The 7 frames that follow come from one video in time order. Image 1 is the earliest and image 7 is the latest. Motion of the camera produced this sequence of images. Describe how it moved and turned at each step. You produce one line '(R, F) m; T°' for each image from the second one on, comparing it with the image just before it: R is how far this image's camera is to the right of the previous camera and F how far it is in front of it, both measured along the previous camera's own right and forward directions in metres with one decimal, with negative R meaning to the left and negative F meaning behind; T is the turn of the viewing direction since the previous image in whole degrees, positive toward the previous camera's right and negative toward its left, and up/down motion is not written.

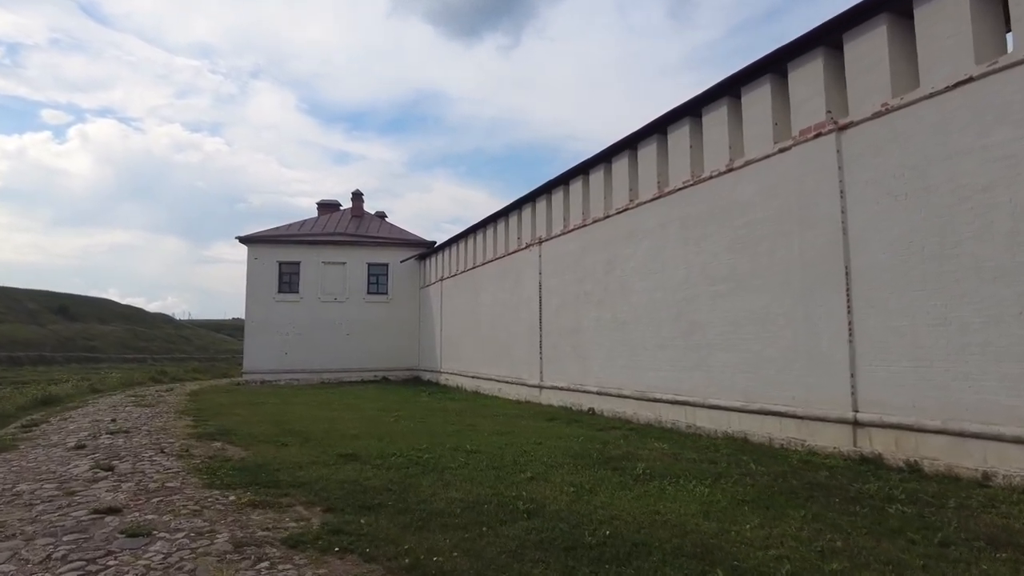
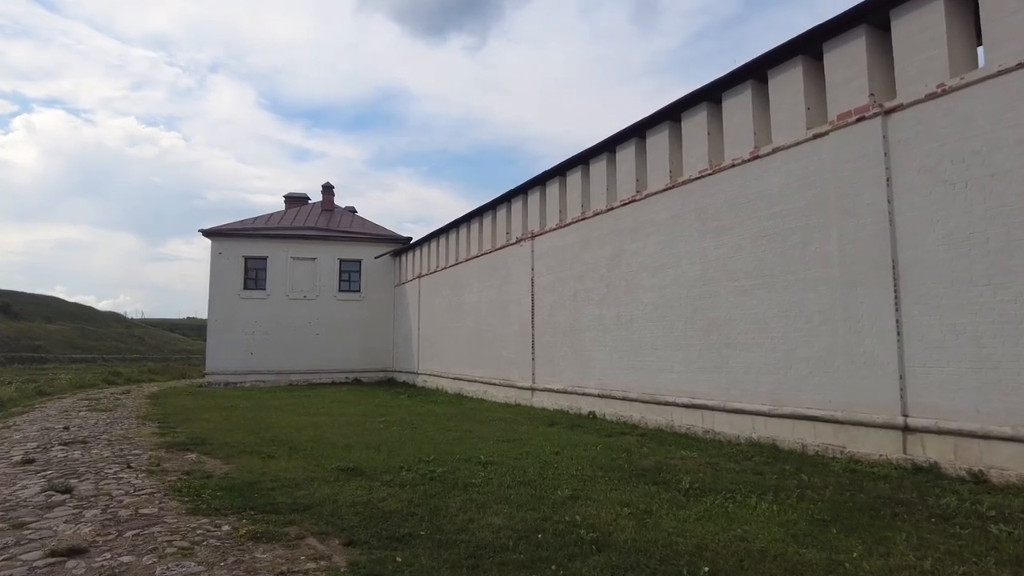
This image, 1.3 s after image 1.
(-0.5, +0.7) m; +3°
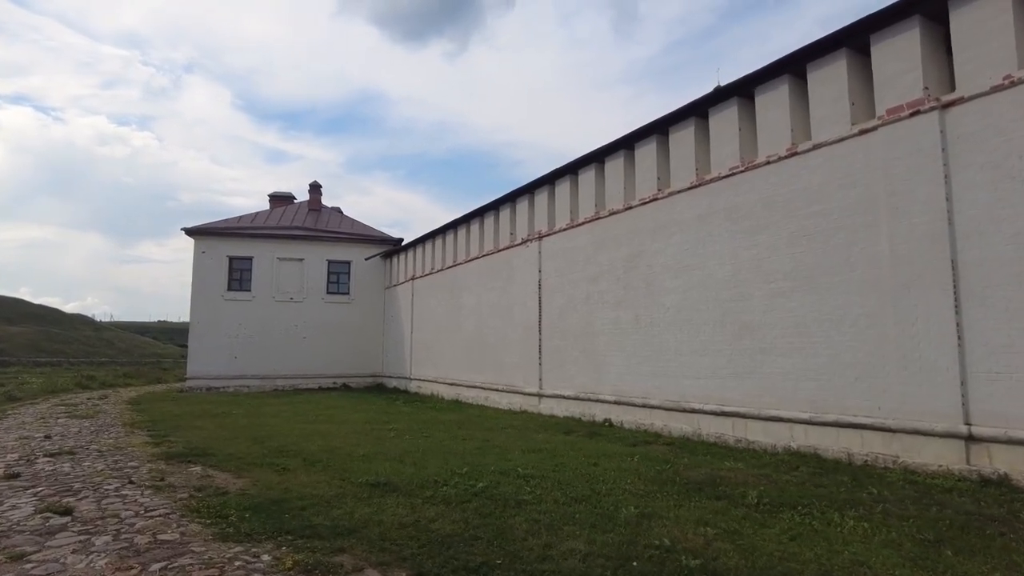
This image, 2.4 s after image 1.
(-0.6, +0.5) m; +2°
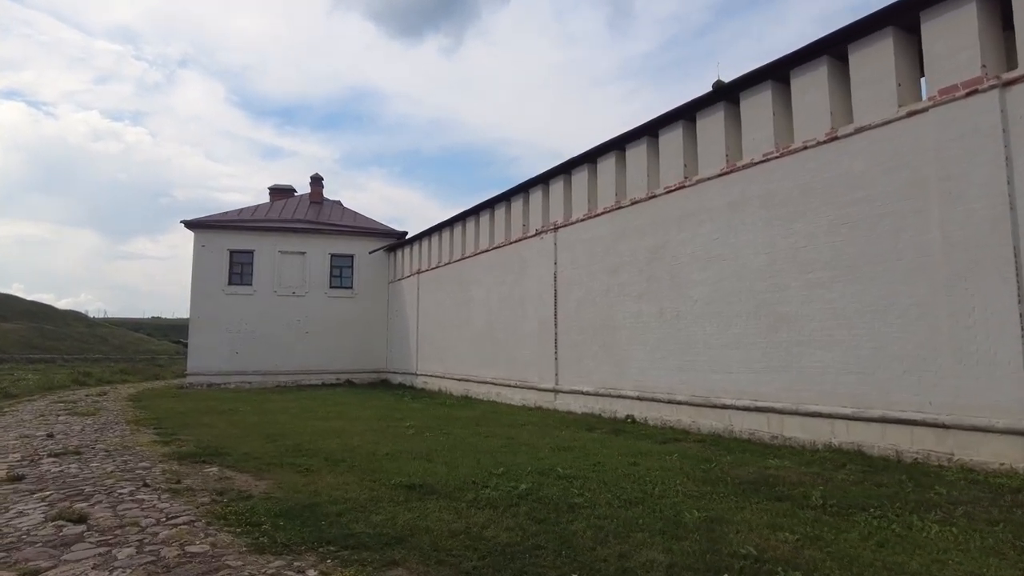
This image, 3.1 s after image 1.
(-0.4, +0.3) m; 0°
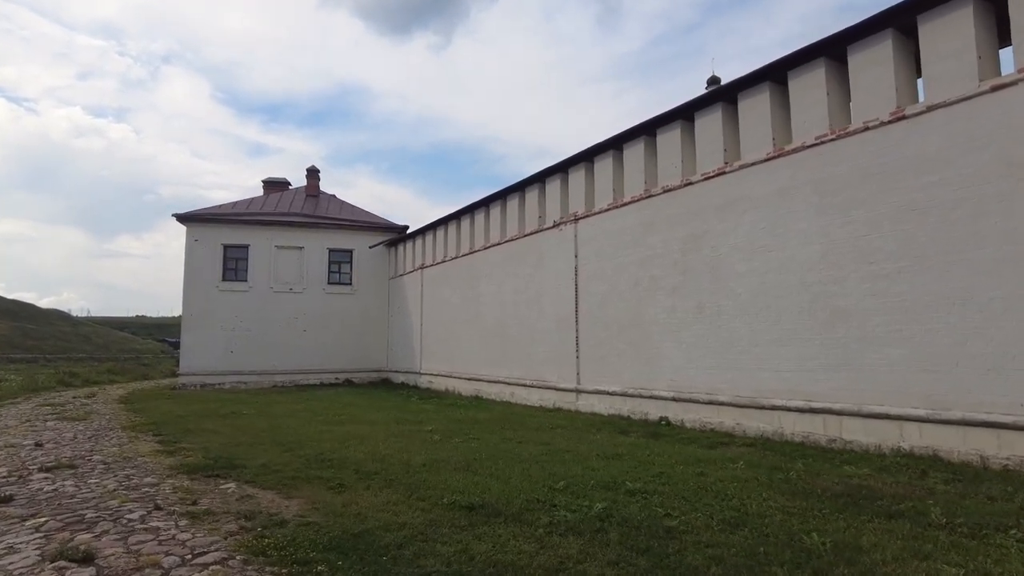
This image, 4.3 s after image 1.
(-0.5, +0.6) m; +1°
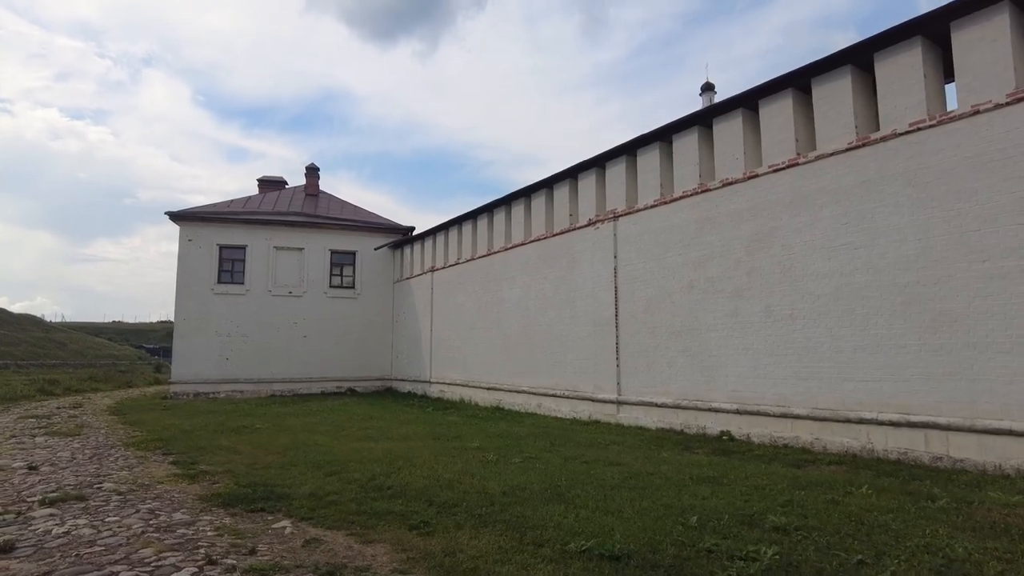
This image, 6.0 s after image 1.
(-0.8, +0.8) m; +2°
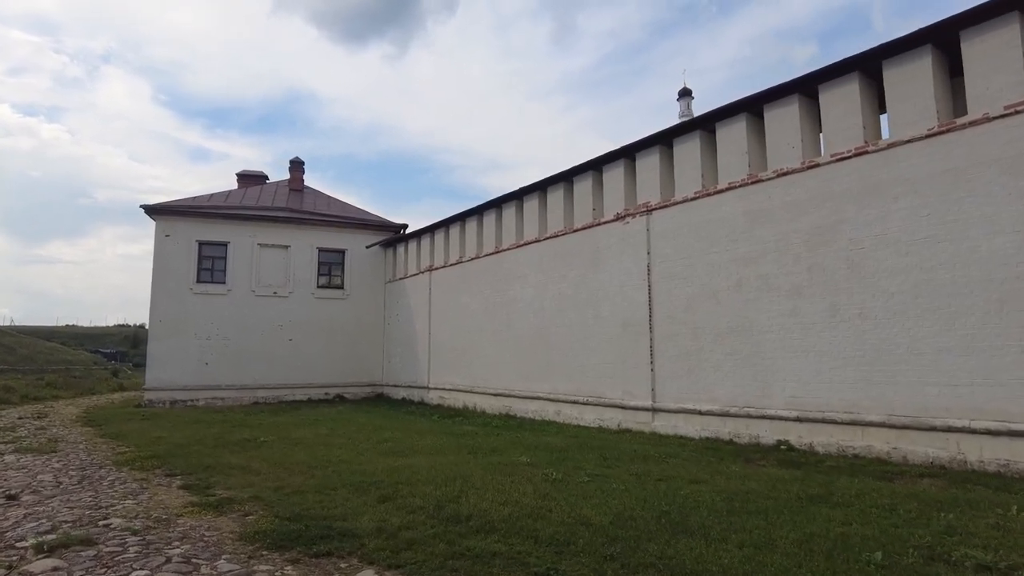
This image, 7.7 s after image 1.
(-0.9, +0.8) m; +3°
